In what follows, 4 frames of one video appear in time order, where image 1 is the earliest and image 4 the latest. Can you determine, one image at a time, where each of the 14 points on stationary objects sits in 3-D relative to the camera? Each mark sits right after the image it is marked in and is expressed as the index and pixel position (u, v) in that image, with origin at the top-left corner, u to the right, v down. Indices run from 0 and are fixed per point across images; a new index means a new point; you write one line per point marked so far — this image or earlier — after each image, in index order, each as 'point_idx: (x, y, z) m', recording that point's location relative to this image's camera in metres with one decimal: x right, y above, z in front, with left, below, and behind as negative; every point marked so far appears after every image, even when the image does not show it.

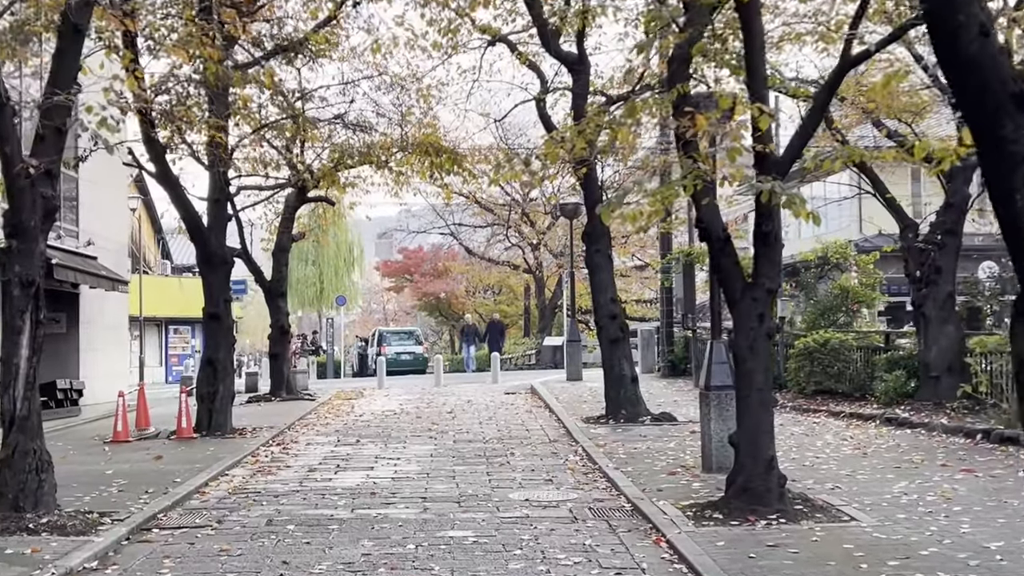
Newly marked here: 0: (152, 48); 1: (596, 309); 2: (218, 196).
0: (-4.3, +2.9, +14.3) m
1: (+1.2, -0.3, +16.6) m
2: (-4.1, +1.3, +16.5) m
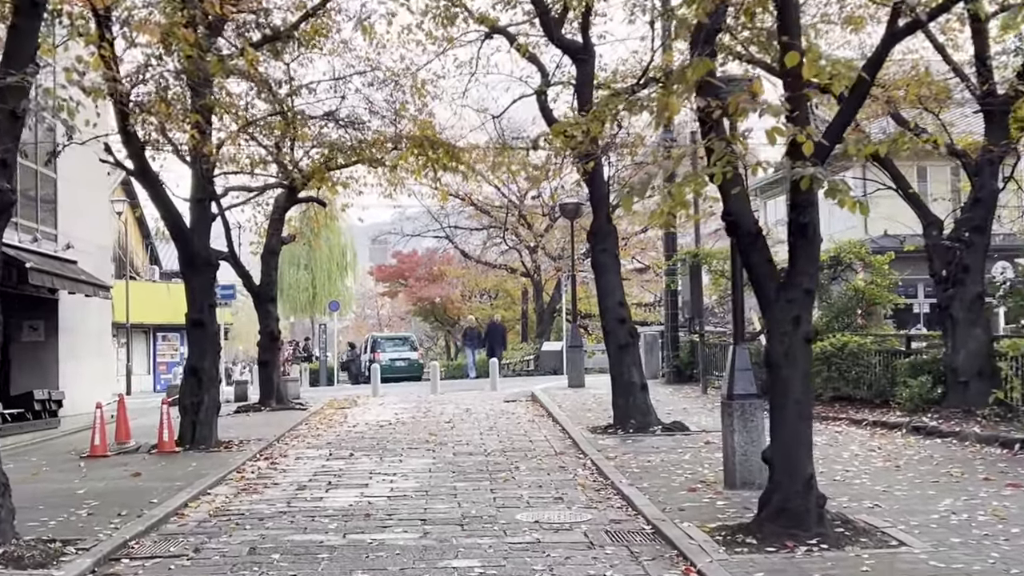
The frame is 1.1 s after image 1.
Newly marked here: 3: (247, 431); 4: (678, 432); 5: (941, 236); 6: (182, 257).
0: (-4.3, +2.9, +13.4) m
1: (+1.2, -0.3, +15.7) m
2: (-4.1, +1.2, +15.6) m
3: (-3.8, -2.1, +17.2) m
4: (+2.1, -1.8, +15.0) m
5: (+5.7, +0.7, +15.7) m
6: (-4.3, +0.4, +15.4) m
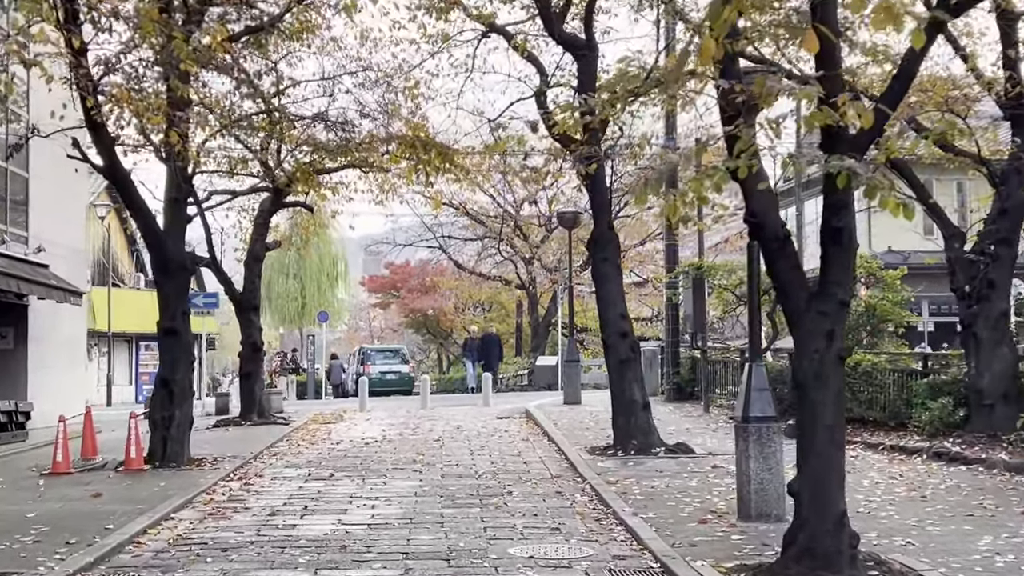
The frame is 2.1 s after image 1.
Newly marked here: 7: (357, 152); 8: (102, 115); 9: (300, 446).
0: (-4.3, +2.8, +12.4) m
1: (+1.1, -0.5, +14.7) m
2: (-4.1, +1.2, +14.6) m
3: (-3.9, -2.2, +16.2) m
4: (+2.0, -2.0, +14.0) m
5: (+5.6, +0.5, +14.7) m
6: (-4.3, +0.3, +14.4) m
7: (-2.5, +2.2, +19.2) m
8: (-4.5, +1.9, +13.1) m
9: (-3.0, -2.2, +16.6) m
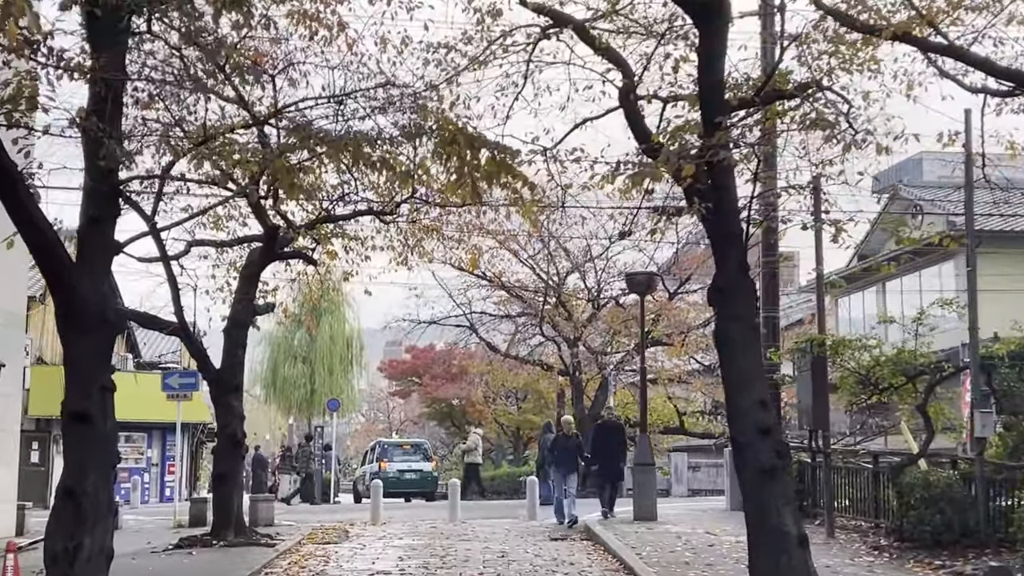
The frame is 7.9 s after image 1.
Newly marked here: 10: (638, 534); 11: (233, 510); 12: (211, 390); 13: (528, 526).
0: (-3.6, +2.4, +7.8) m
1: (+1.8, -1.1, +9.8) m
2: (-3.4, +0.6, +9.9) m
3: (-3.2, -2.8, +11.2) m
4: (+2.7, -2.5, +8.9) m
5: (+6.3, -0.2, +9.8) m
6: (-3.6, -0.2, +9.6) m
7: (-1.7, +1.2, +14.5) m
8: (-3.8, +1.5, +8.4) m
9: (-2.3, -2.9, +11.6) m
10: (+1.6, -3.2, +15.3) m
11: (-3.8, -3.1, +16.3) m
12: (-4.2, -1.4, +16.5) m
13: (+0.2, -3.6, +18.3) m
